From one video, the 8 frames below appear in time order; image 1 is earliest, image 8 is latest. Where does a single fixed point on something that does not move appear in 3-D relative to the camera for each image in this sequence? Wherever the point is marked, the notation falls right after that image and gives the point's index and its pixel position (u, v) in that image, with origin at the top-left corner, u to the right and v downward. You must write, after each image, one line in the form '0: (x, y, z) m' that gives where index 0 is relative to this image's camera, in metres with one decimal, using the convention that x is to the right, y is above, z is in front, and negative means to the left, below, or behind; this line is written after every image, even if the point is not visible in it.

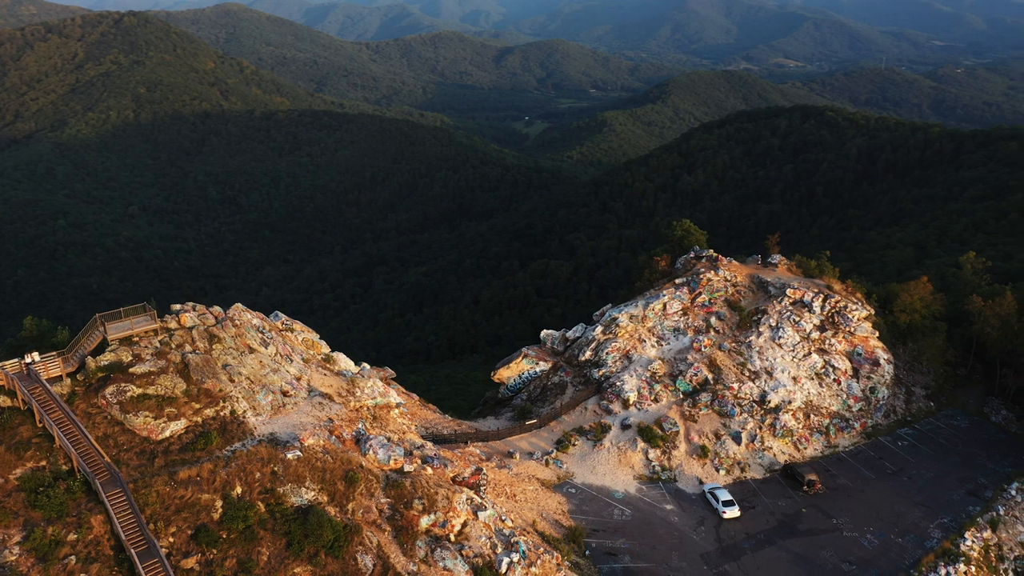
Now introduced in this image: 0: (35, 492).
0: (-10.9, -4.7, +19.1) m
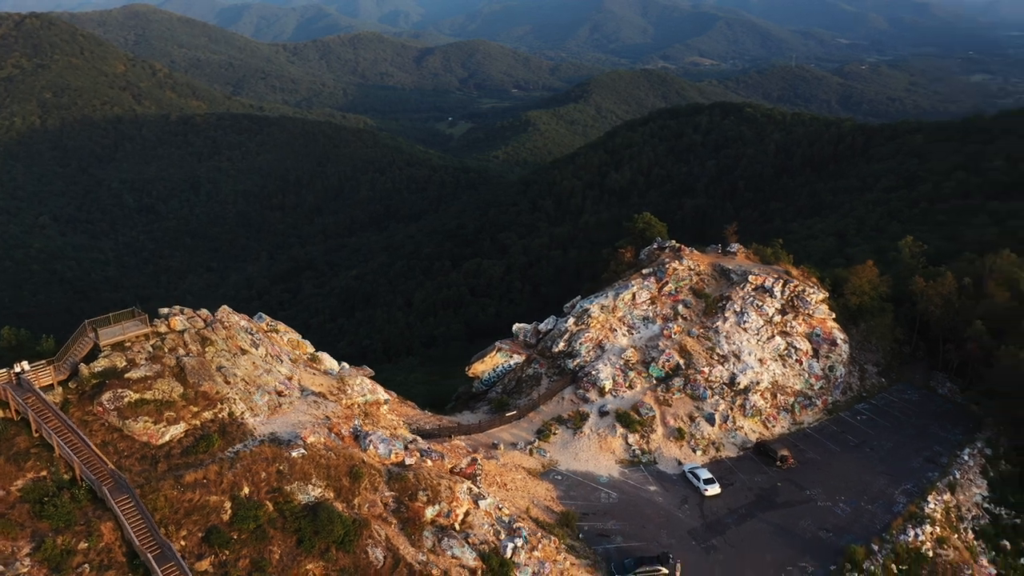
0: (-10.6, -4.8, +18.7) m
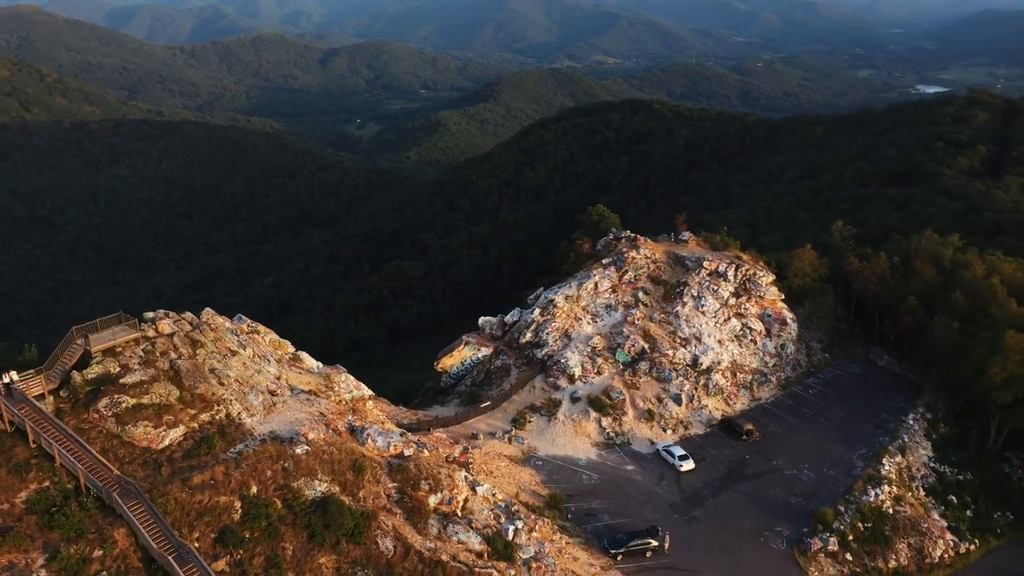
0: (-10.2, -4.9, +18.3) m
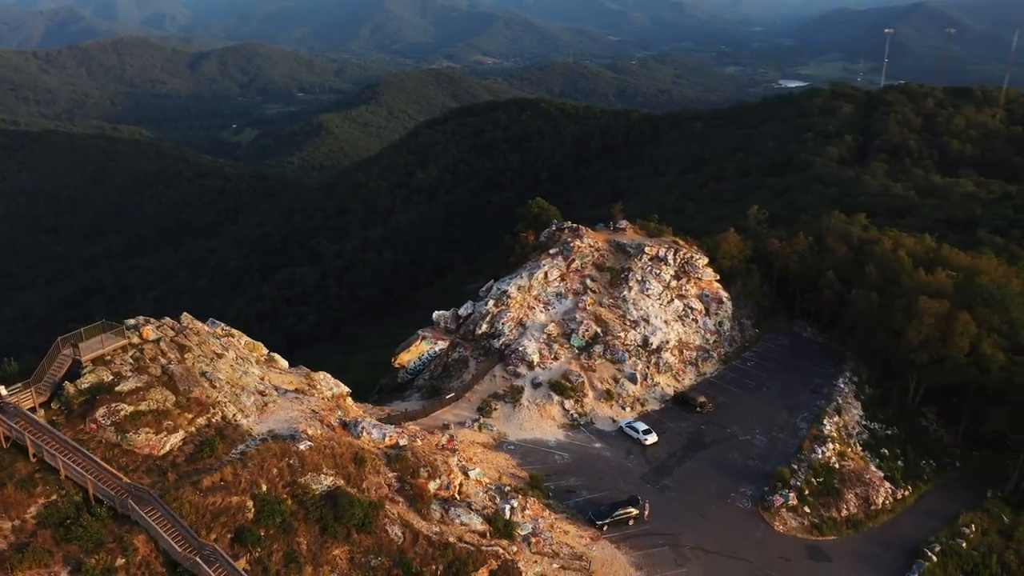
0: (-9.7, -5.1, +17.9) m
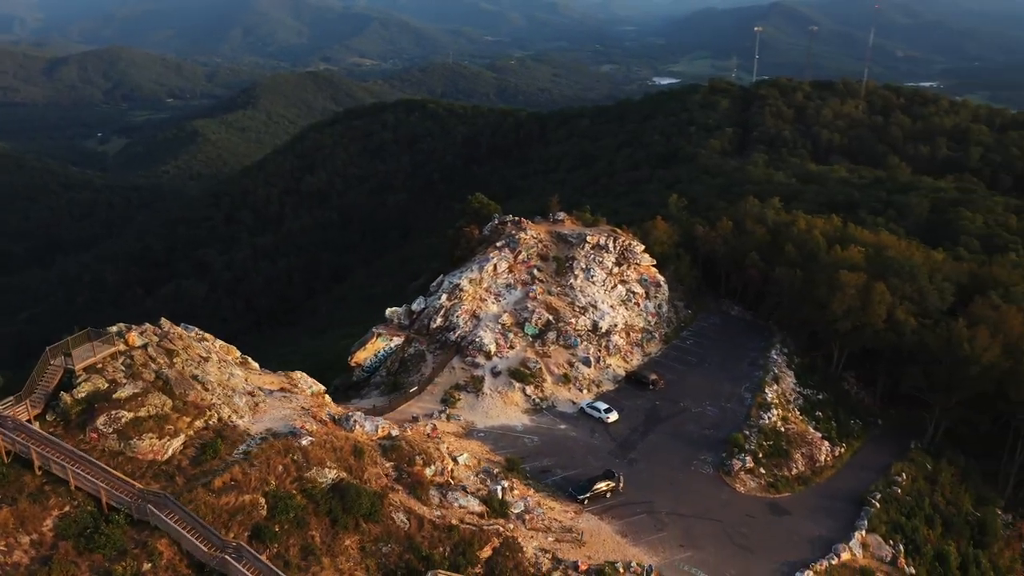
0: (-9.1, -5.2, +17.5) m
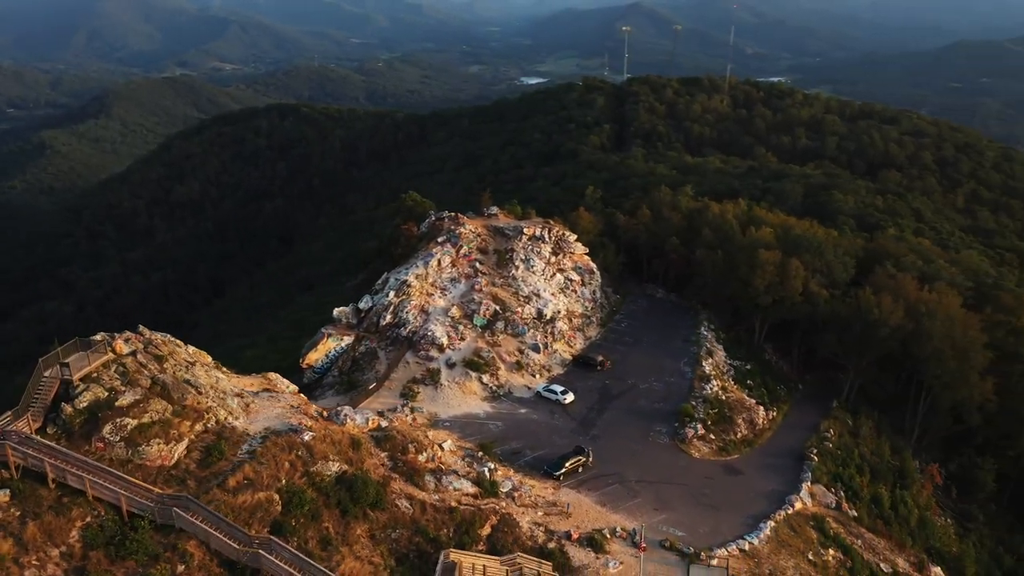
0: (-8.3, -5.3, +17.3) m
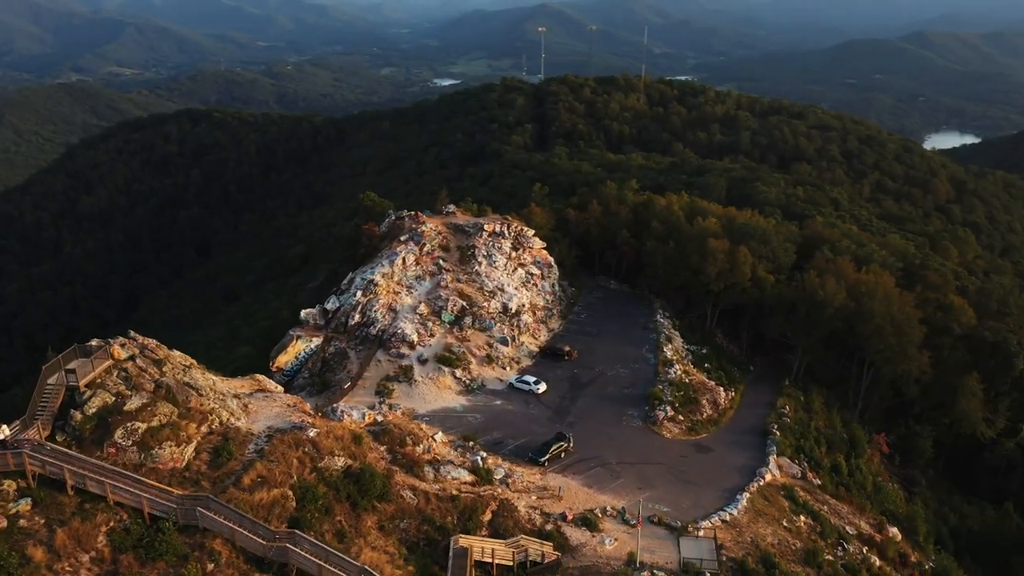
0: (-7.7, -5.3, +17.2) m
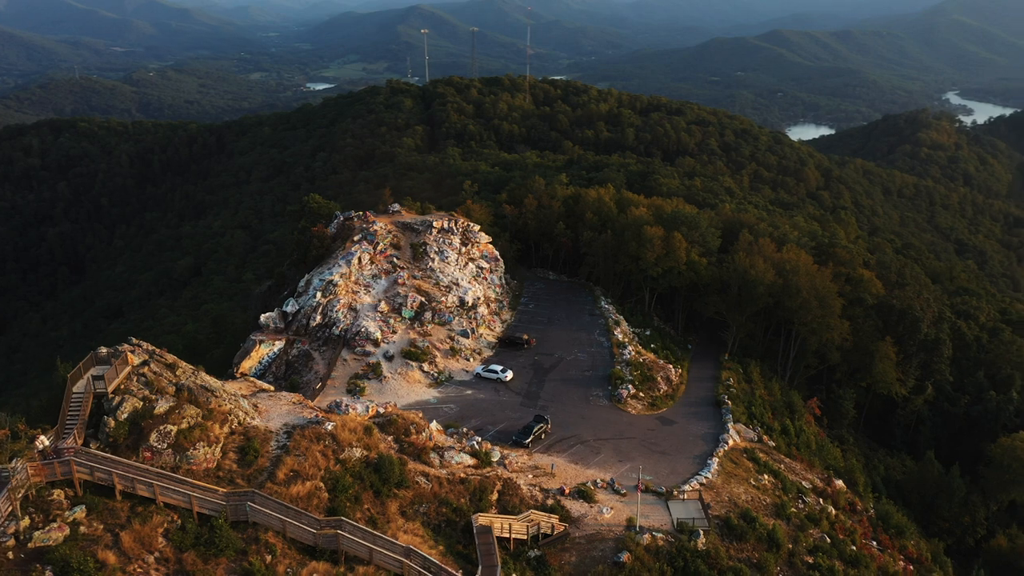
0: (-6.5, -5.3, +17.3) m
